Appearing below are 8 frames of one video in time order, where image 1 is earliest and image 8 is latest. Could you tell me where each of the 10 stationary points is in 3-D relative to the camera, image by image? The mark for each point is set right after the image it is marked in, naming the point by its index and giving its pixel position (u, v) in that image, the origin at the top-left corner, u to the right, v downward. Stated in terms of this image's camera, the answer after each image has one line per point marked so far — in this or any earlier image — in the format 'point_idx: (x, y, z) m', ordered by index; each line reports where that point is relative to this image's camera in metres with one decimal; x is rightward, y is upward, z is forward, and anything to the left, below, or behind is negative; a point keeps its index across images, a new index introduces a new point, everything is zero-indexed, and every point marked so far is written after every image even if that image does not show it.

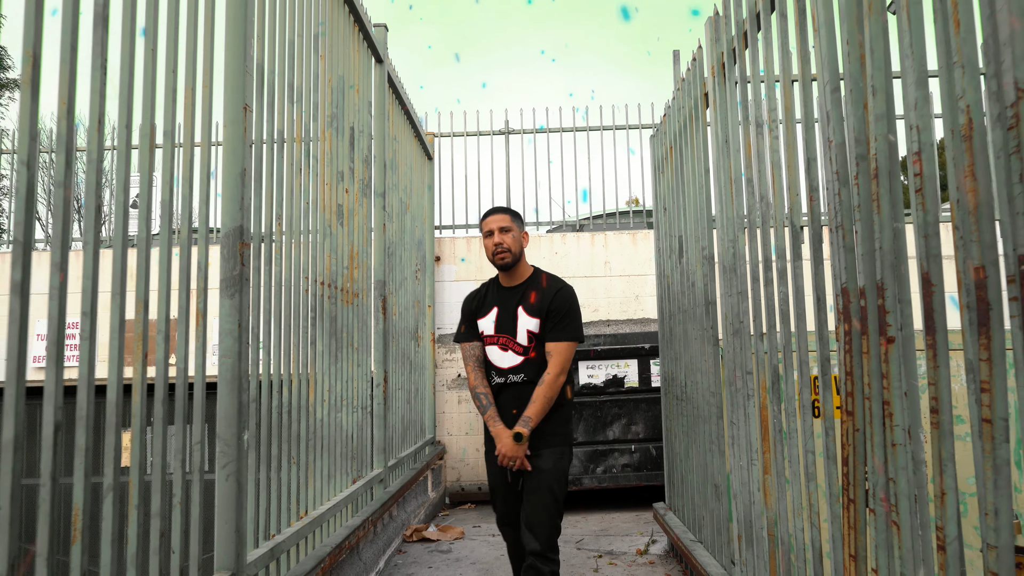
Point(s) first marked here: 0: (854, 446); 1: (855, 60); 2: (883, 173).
0: (+0.4, -0.2, +1.5) m
1: (+0.4, +0.3, +1.5) m
2: (+0.4, +0.1, +1.4) m
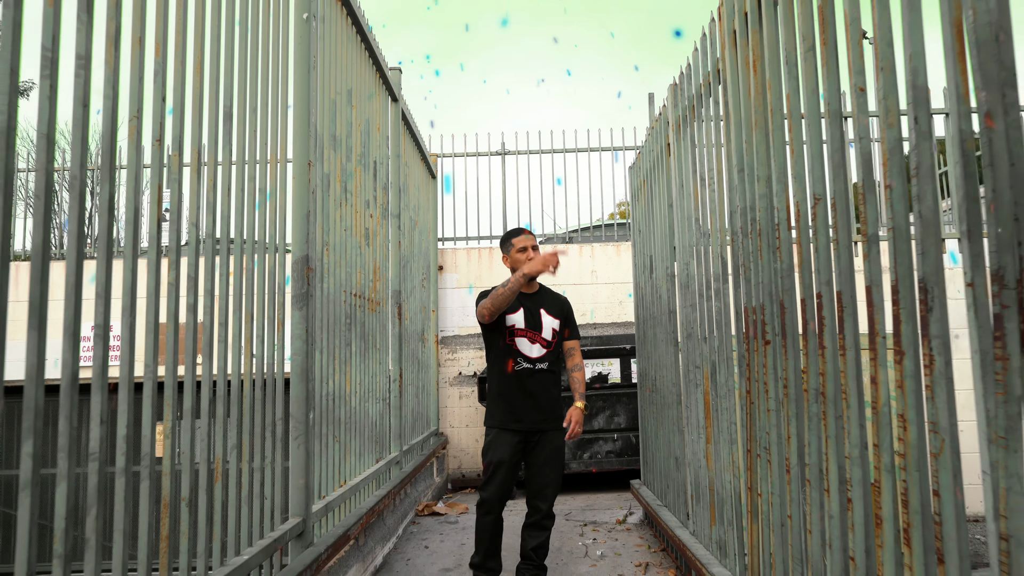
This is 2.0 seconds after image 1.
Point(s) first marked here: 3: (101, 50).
0: (+0.5, -0.2, +2.2) m
1: (+0.4, +0.3, +2.2) m
2: (+0.4, +0.1, +2.1) m
3: (-0.6, +0.3, +1.7) m
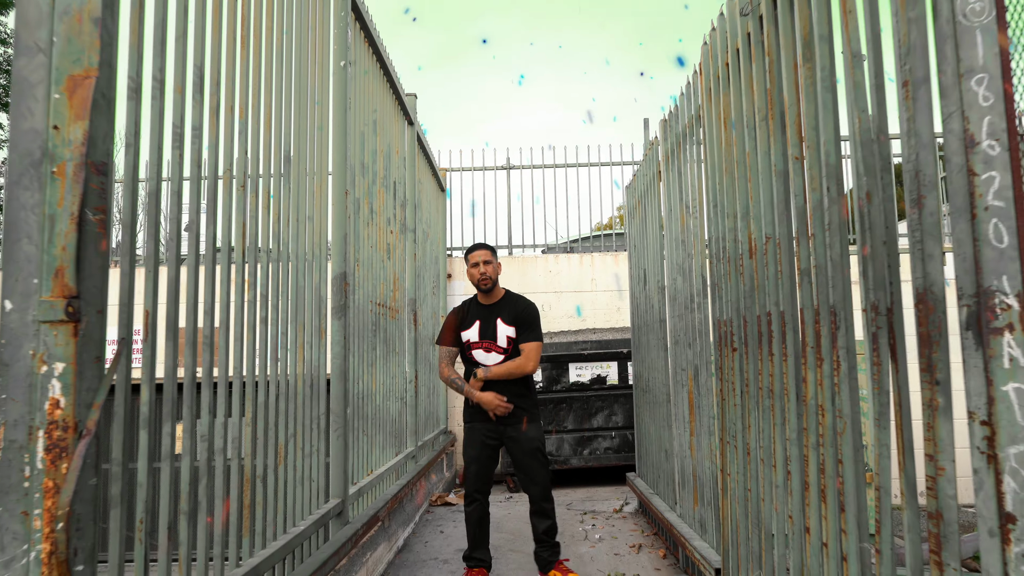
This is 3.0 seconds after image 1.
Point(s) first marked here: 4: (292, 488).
0: (+0.5, -0.3, +2.7) m
1: (+0.5, +0.2, +2.7) m
2: (+0.5, +0.1, +2.6) m
3: (-0.6, +0.3, +2.2) m
4: (-0.5, -0.5, +2.9) m
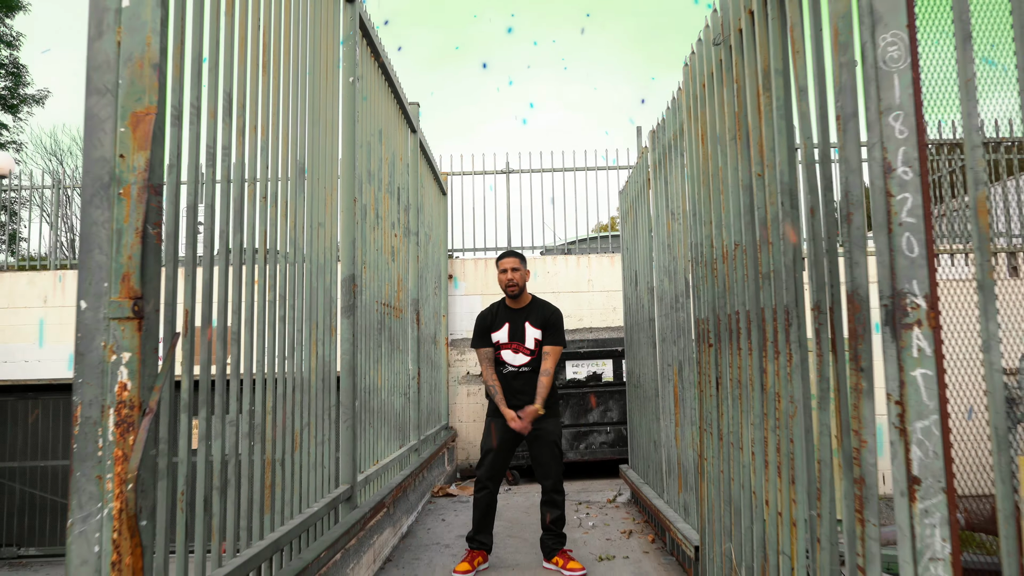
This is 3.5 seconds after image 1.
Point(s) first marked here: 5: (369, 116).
0: (+0.5, -0.3, +3.0) m
1: (+0.5, +0.2, +3.0) m
2: (+0.5, +0.1, +2.8) m
3: (-0.6, +0.3, +2.4) m
4: (-0.6, -0.5, +3.2) m
5: (-0.5, +0.6, +4.4) m
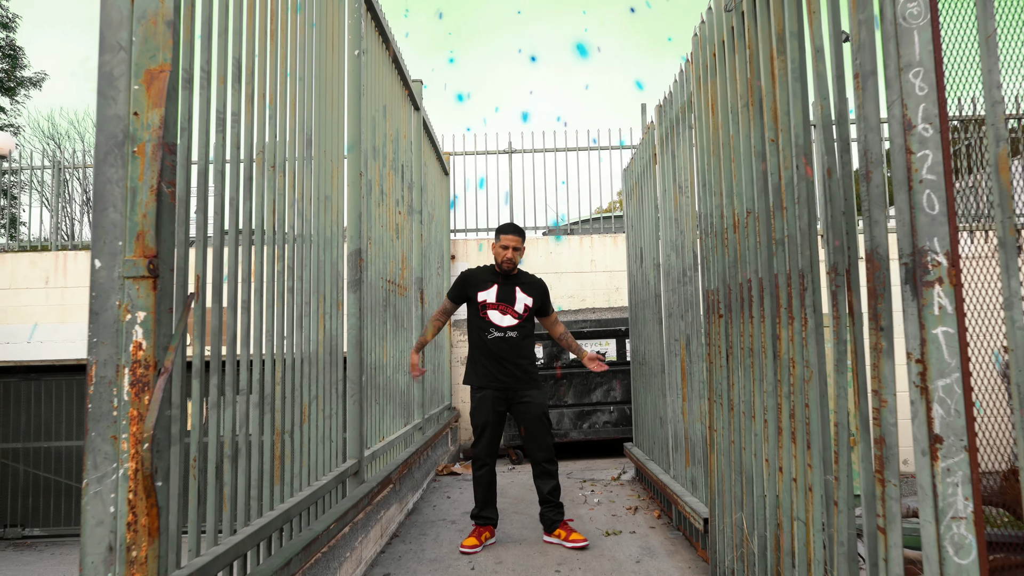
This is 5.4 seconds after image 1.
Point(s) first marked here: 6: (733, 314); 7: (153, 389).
0: (+0.5, -0.2, +3.0) m
1: (+0.5, +0.3, +2.9) m
2: (+0.5, +0.1, +2.8) m
3: (-0.6, +0.4, +2.4) m
4: (-0.5, -0.4, +3.1) m
5: (-0.5, +0.7, +4.4) m
6: (+0.5, -0.1, +2.7) m
7: (-0.5, -0.1, +1.5) m
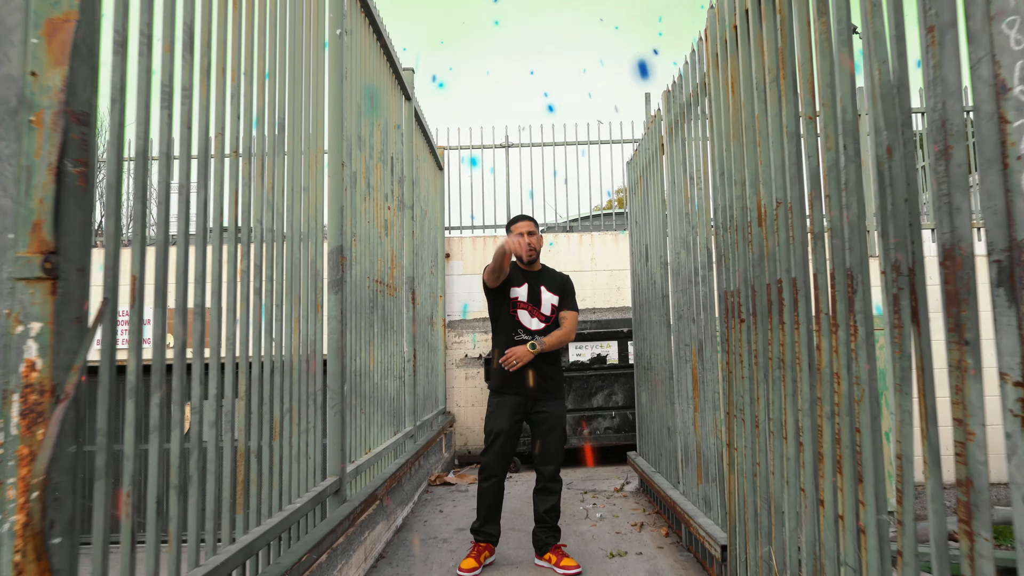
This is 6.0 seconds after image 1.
0: (+0.5, -0.2, +2.6) m
1: (+0.5, +0.3, +2.6) m
2: (+0.5, +0.1, +2.5) m
3: (-0.6, +0.4, +2.1) m
4: (-0.5, -0.4, +2.8) m
5: (-0.5, +0.7, +4.1) m
6: (+0.5, -0.1, +2.3) m
7: (-0.5, -0.1, +1.2) m
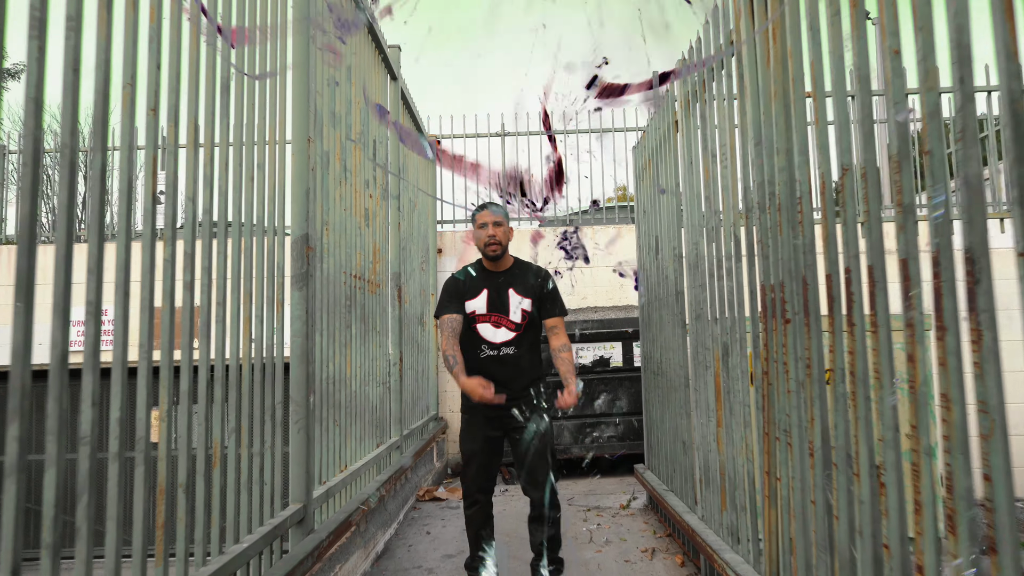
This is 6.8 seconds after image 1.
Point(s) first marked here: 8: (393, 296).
0: (+0.5, -0.2, +2.2) m
1: (+0.5, +0.3, +2.2) m
2: (+0.5, +0.1, +2.0) m
3: (-0.6, +0.4, +1.6) m
4: (-0.6, -0.4, +2.4) m
5: (-0.5, +0.7, +3.6) m
6: (+0.5, -0.1, +1.9) m
7: (-0.5, -0.1, +0.7) m
8: (-0.5, 0.0, +5.1) m
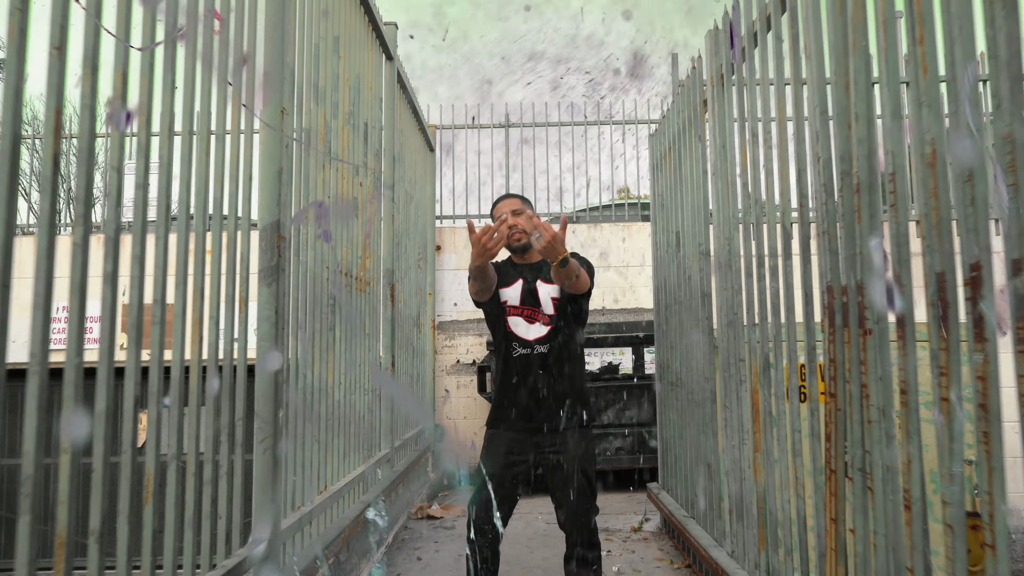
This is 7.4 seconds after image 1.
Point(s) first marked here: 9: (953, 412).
0: (+0.5, -0.2, +1.7) m
1: (+0.5, +0.3, +1.7) m
2: (+0.5, +0.1, +1.6) m
3: (-0.6, +0.4, +1.2) m
4: (-0.5, -0.4, +1.9) m
5: (-0.5, +0.8, +3.2) m
6: (+0.5, -0.1, +1.4) m
7: (-0.5, -0.1, +0.3) m
8: (-0.5, 0.0, +4.7) m
9: (+0.5, -0.1, +1.3) m
